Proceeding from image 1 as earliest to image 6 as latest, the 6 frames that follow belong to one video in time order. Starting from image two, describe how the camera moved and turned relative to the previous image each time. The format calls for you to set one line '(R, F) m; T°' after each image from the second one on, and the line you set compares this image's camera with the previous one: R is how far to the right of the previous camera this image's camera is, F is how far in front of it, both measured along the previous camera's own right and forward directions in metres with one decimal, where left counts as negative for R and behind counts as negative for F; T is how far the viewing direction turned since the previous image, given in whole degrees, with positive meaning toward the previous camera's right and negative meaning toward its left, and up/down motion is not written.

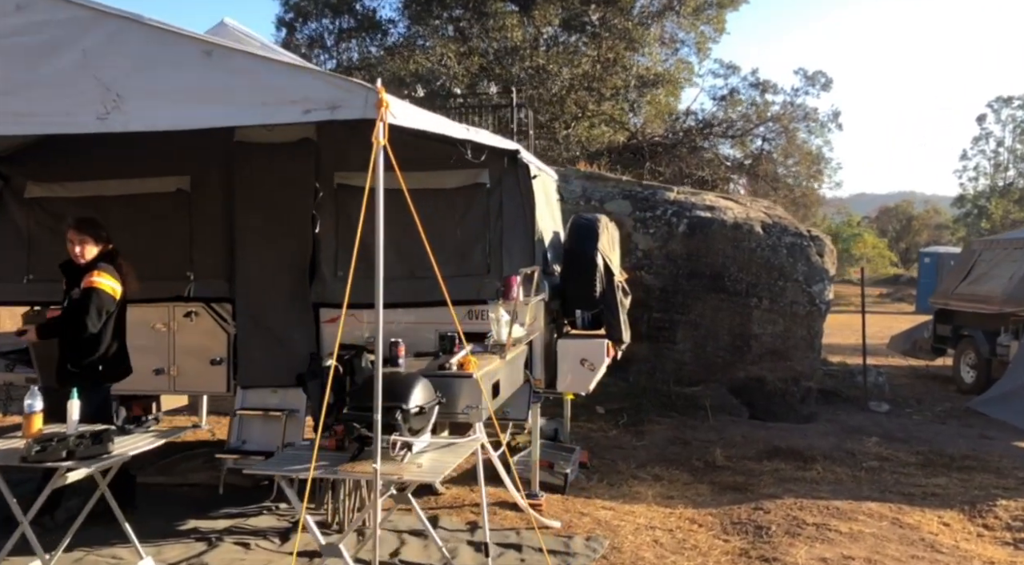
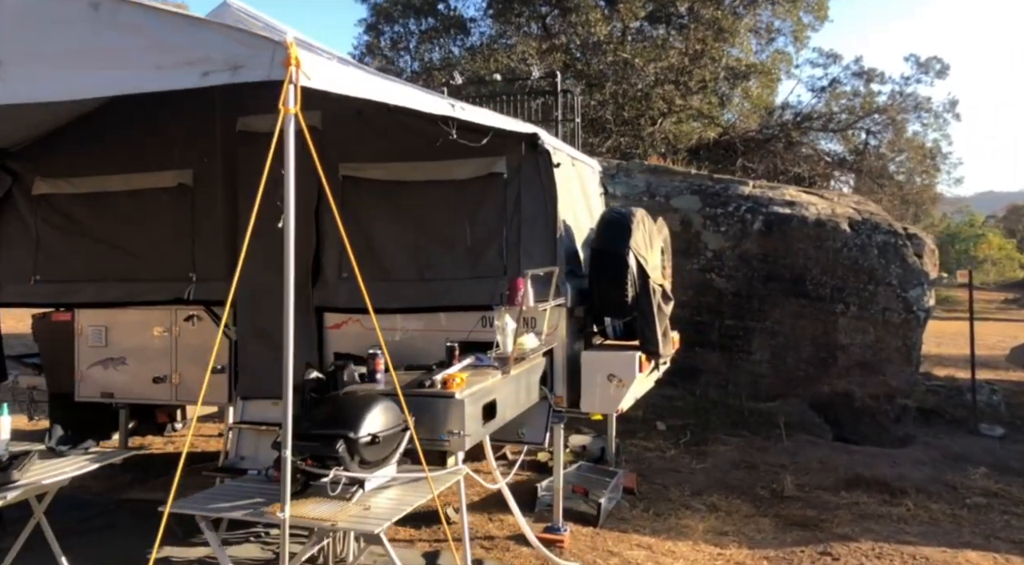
(+0.5, +0.8) m; -7°
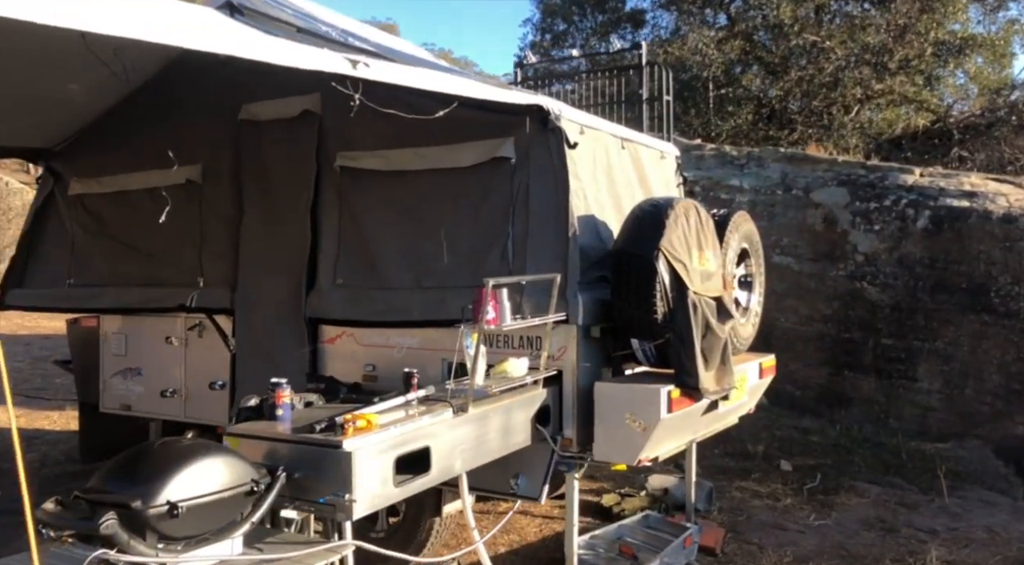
(+1.0, +1.2) m; -14°
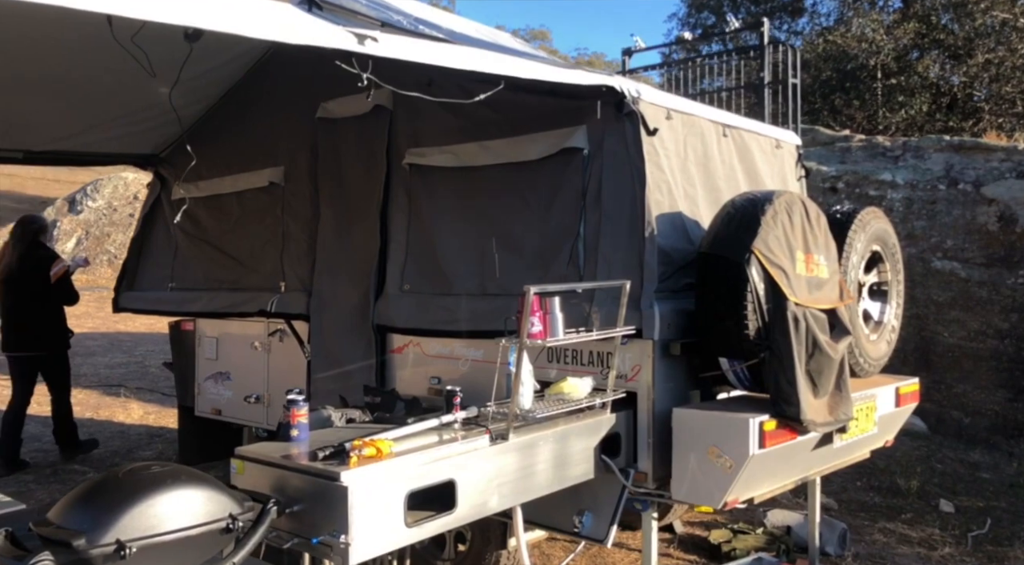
(+0.4, +0.5) m; -11°
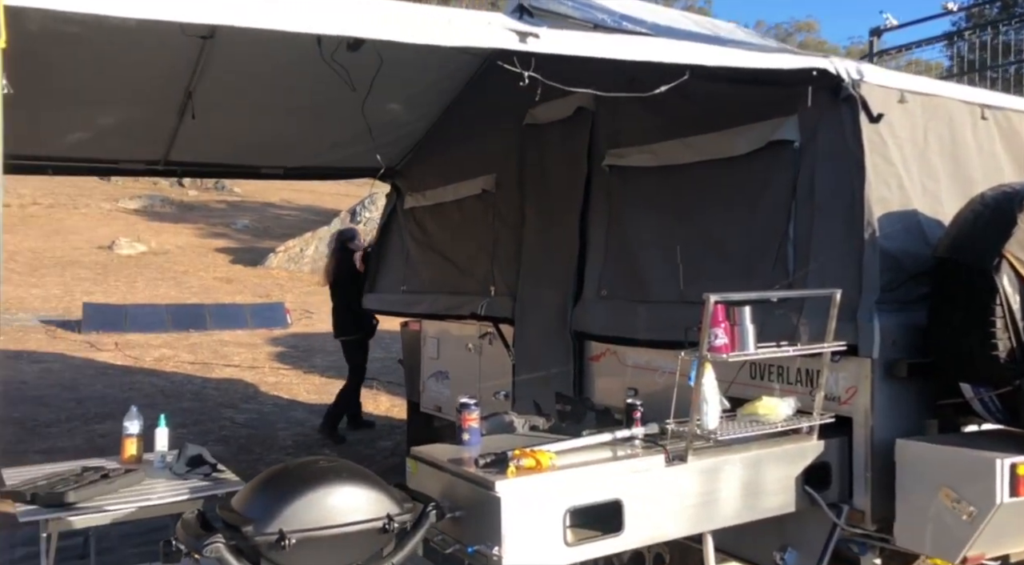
(+0.4, +0.2) m; -19°
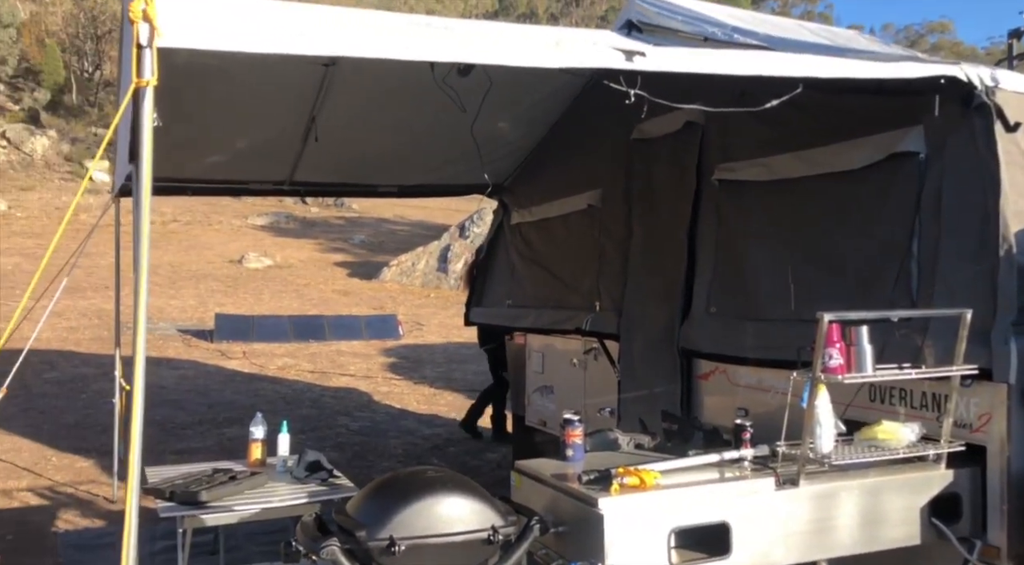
(+0.1, 0.0) m; -8°
